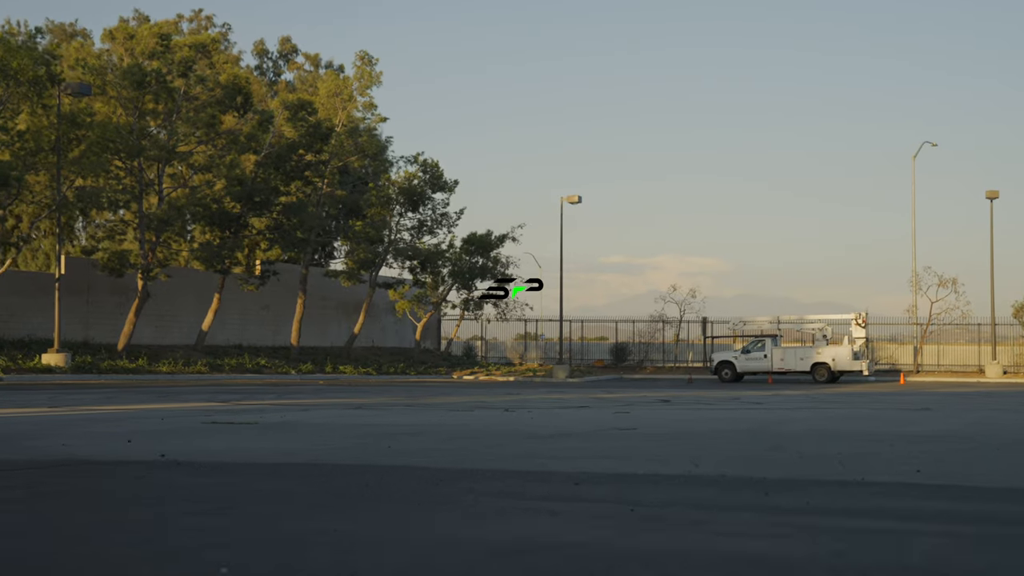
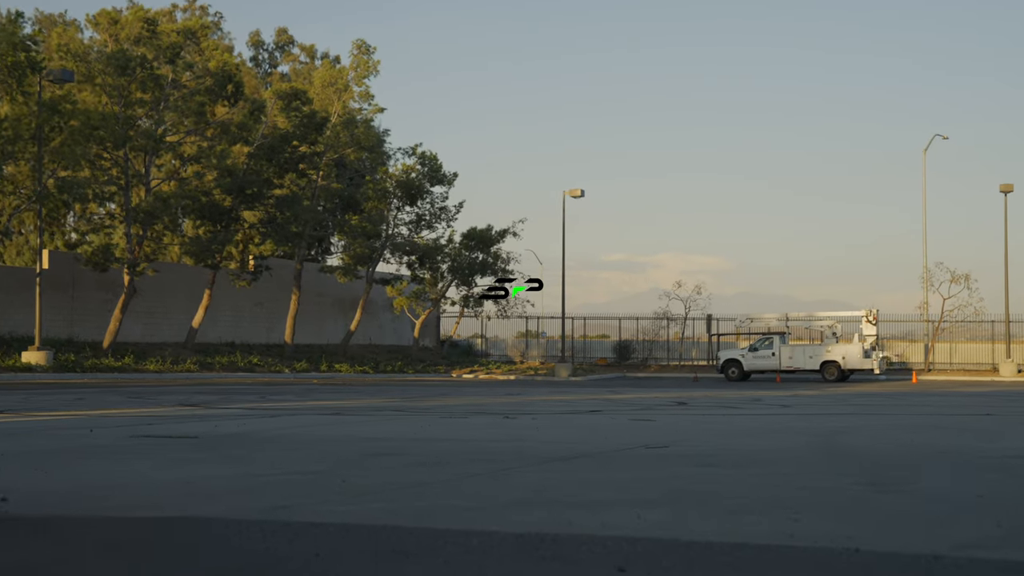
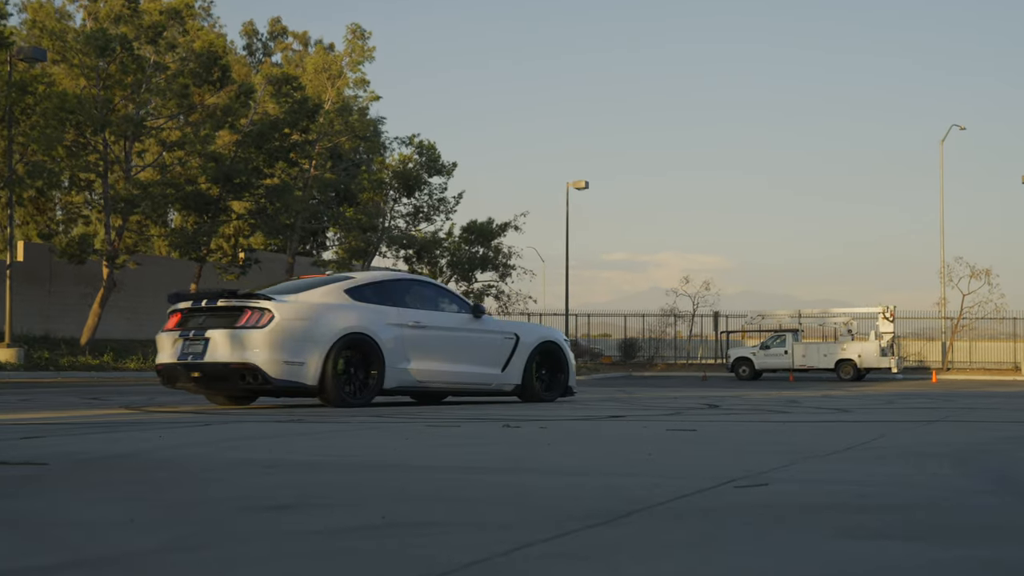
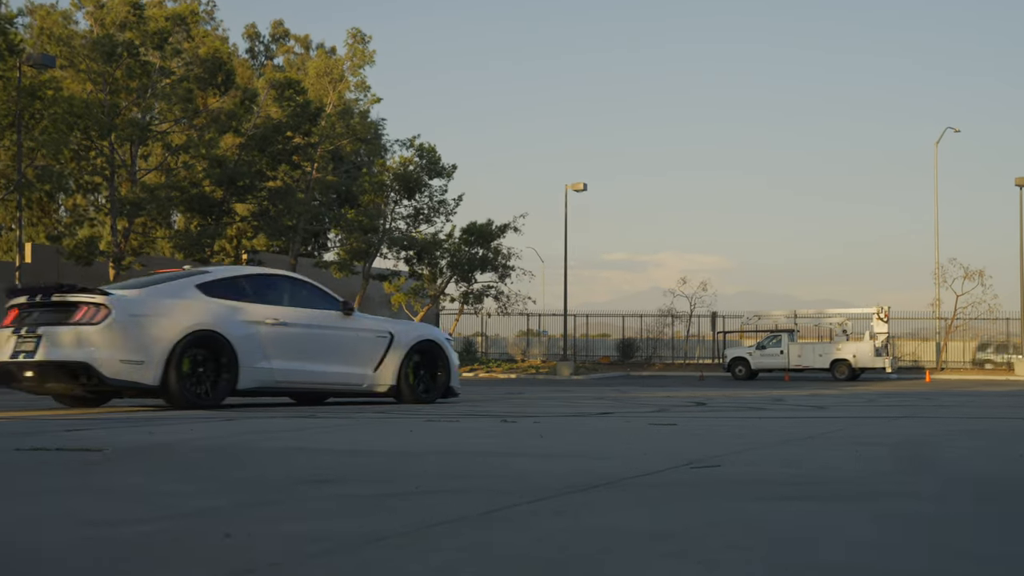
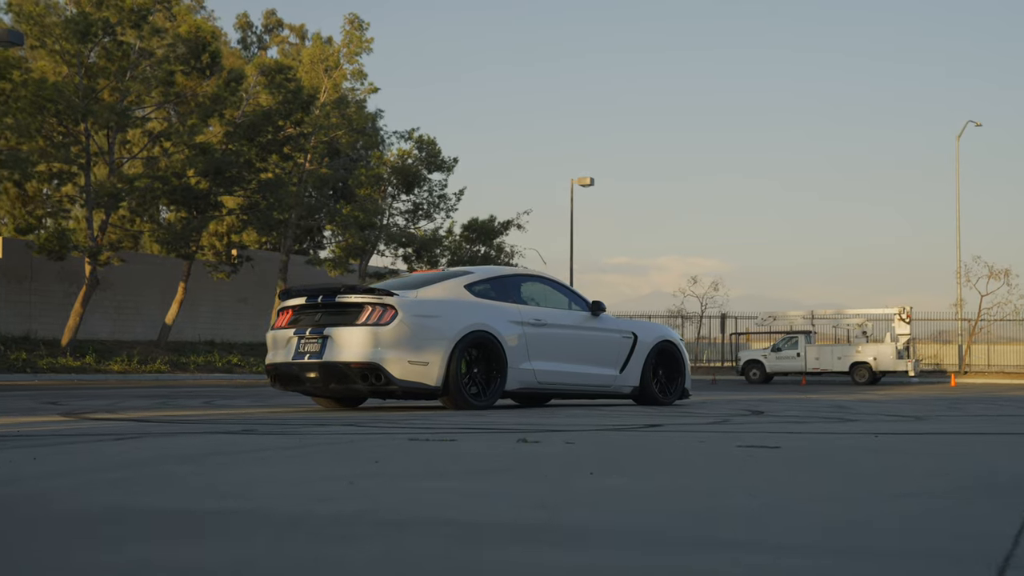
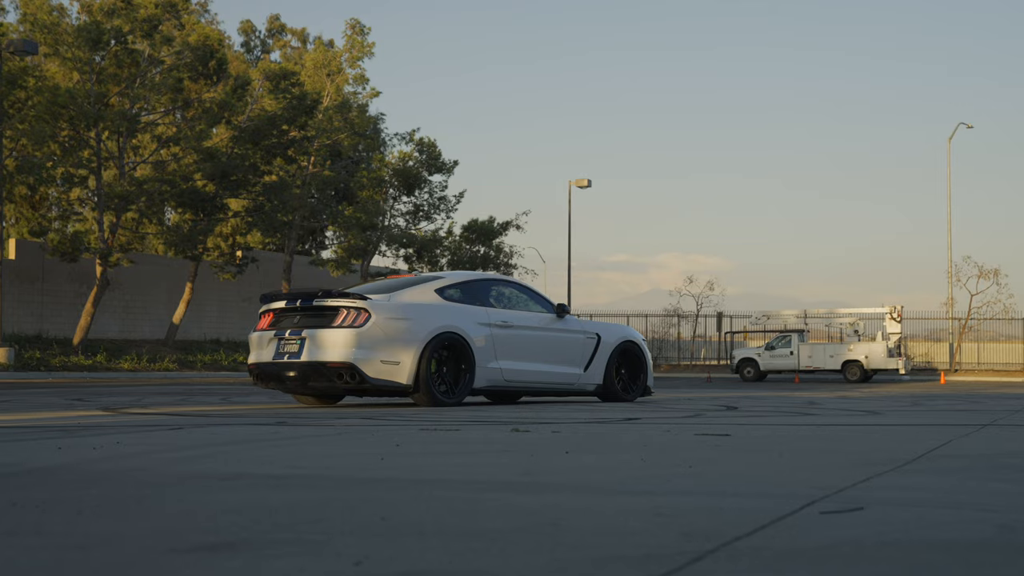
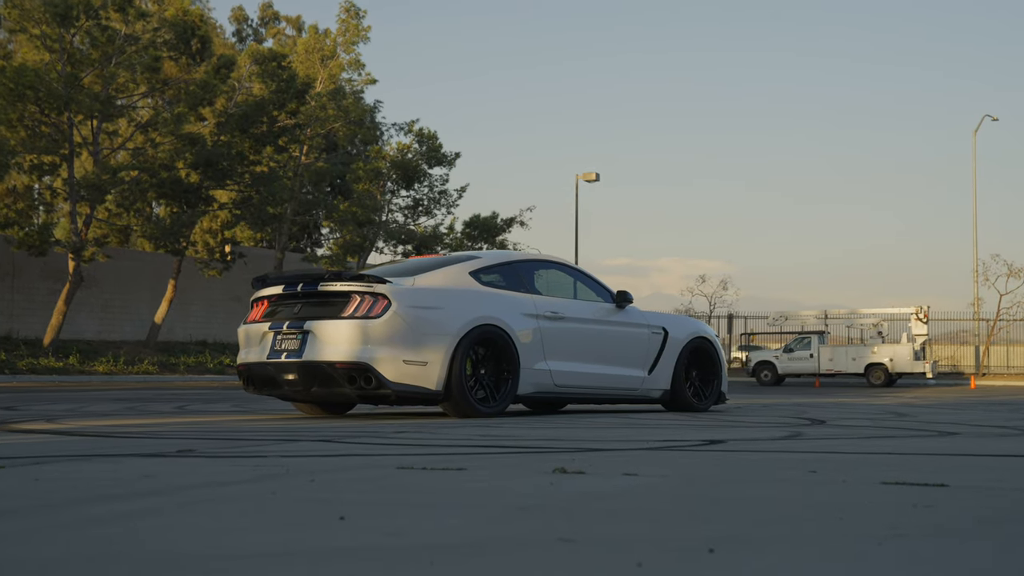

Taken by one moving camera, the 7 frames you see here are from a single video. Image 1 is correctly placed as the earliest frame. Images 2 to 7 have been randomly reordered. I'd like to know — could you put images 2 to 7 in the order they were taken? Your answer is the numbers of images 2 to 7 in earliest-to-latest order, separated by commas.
2, 4, 3, 6, 5, 7
